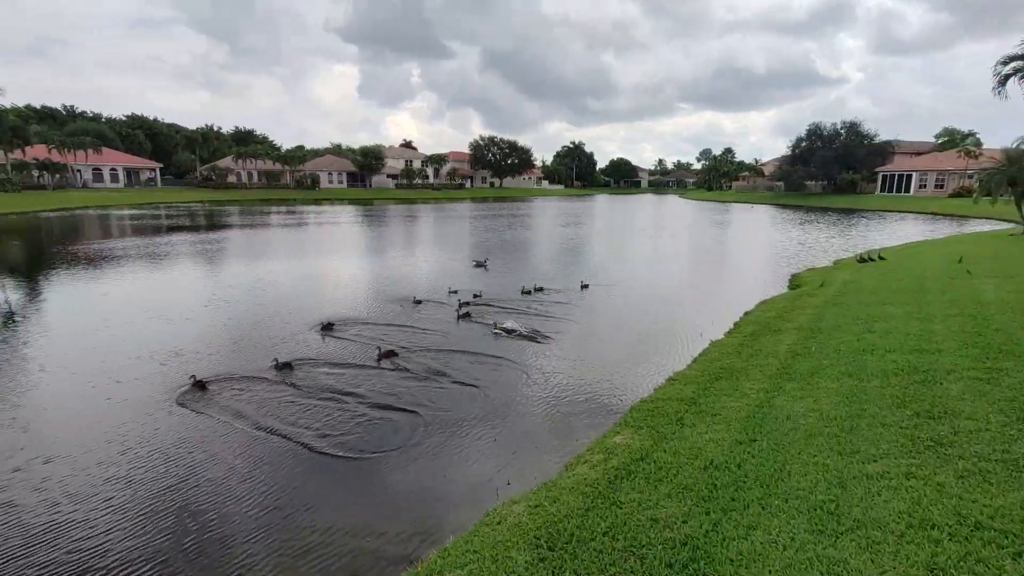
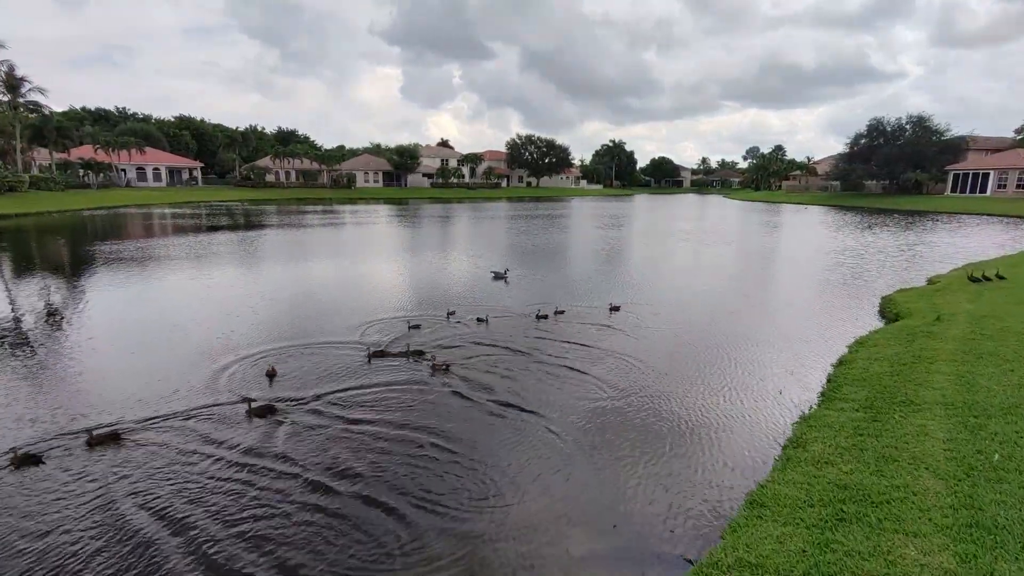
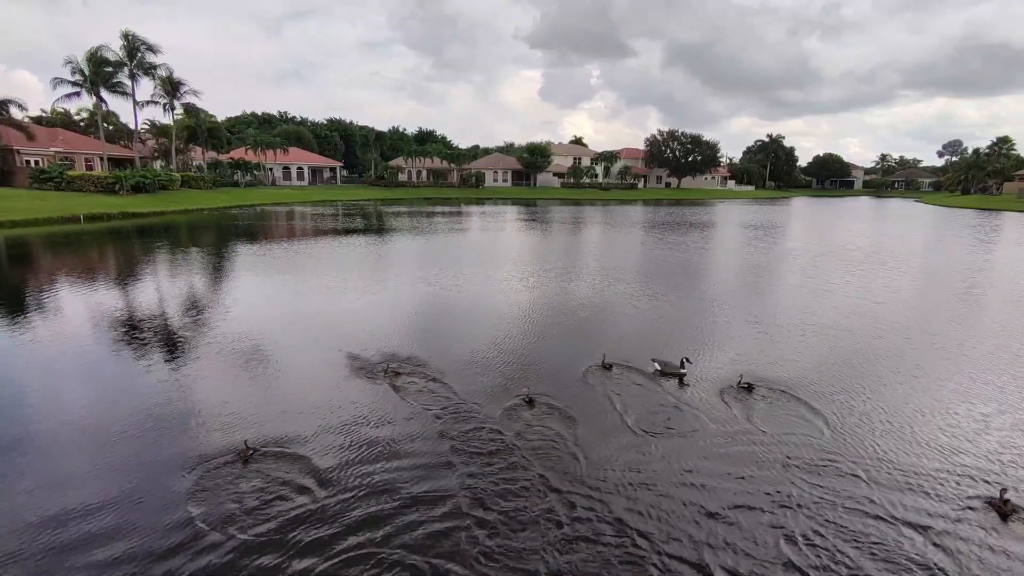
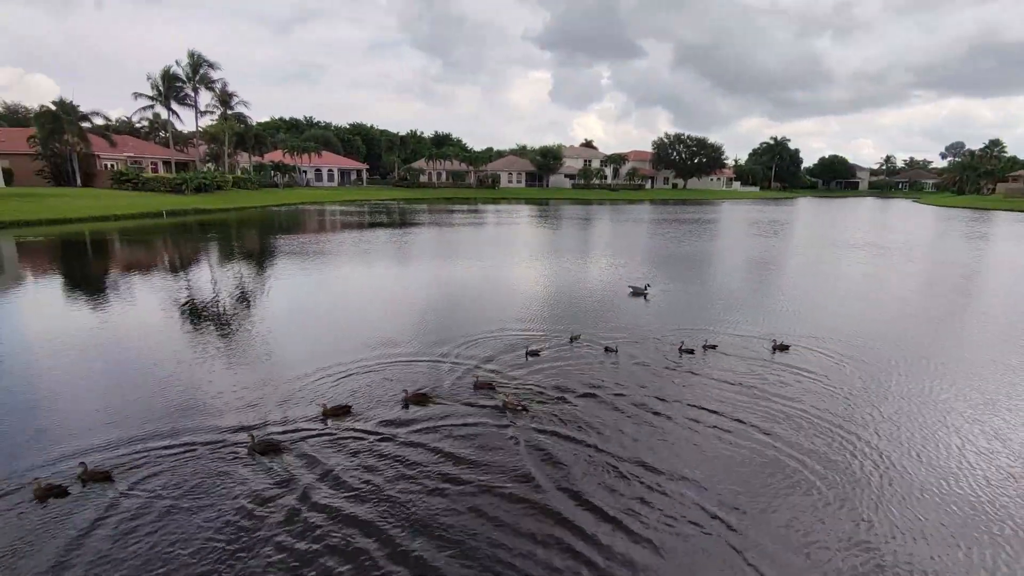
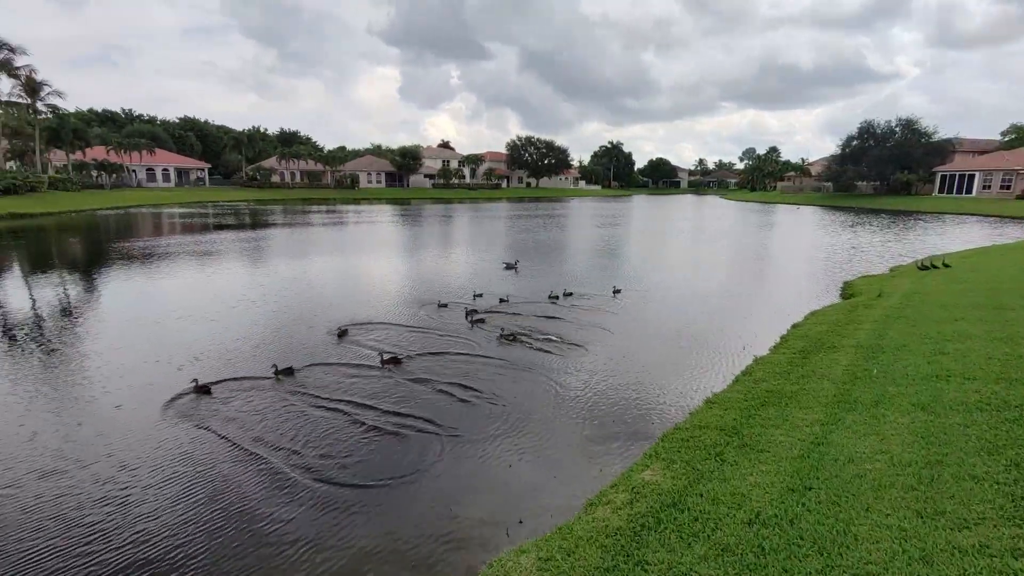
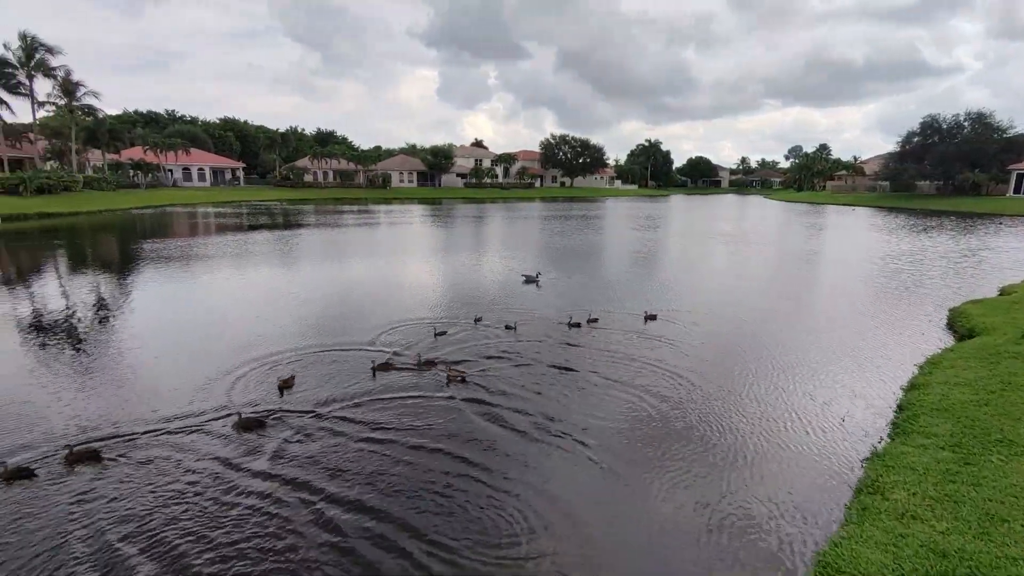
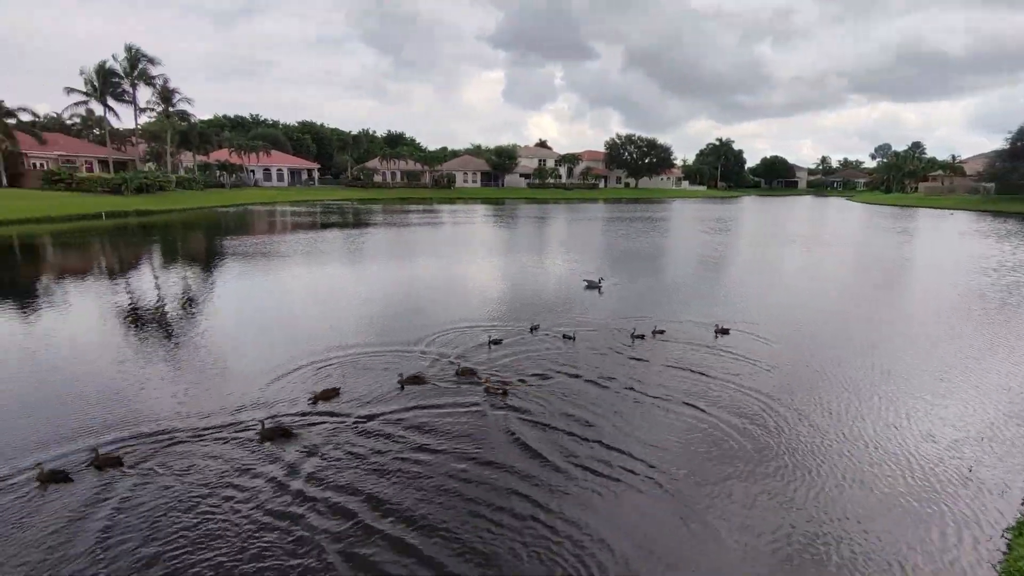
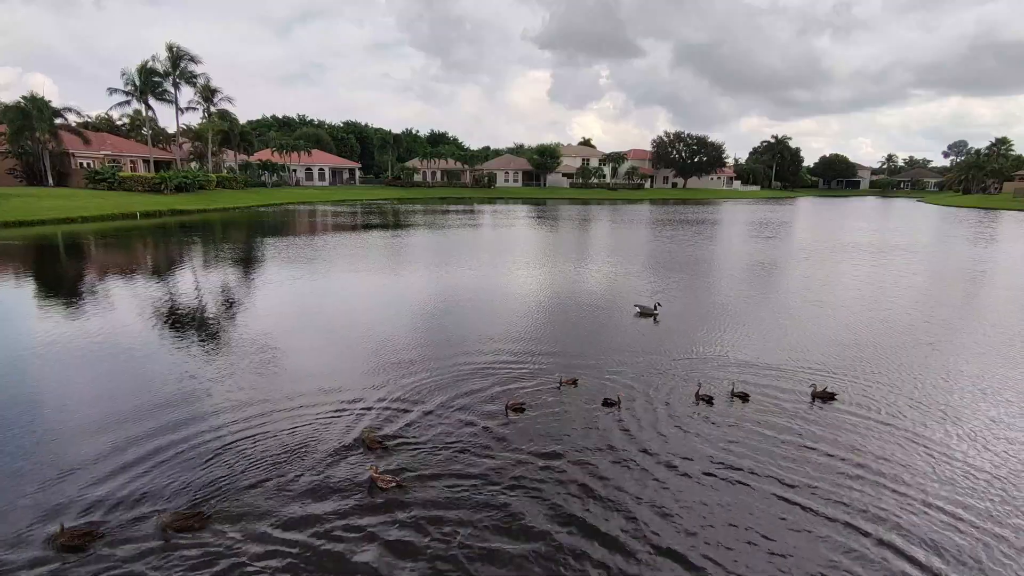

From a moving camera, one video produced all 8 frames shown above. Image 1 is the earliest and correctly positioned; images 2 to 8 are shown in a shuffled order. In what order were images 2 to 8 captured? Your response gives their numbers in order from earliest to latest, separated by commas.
5, 2, 6, 7, 4, 8, 3
